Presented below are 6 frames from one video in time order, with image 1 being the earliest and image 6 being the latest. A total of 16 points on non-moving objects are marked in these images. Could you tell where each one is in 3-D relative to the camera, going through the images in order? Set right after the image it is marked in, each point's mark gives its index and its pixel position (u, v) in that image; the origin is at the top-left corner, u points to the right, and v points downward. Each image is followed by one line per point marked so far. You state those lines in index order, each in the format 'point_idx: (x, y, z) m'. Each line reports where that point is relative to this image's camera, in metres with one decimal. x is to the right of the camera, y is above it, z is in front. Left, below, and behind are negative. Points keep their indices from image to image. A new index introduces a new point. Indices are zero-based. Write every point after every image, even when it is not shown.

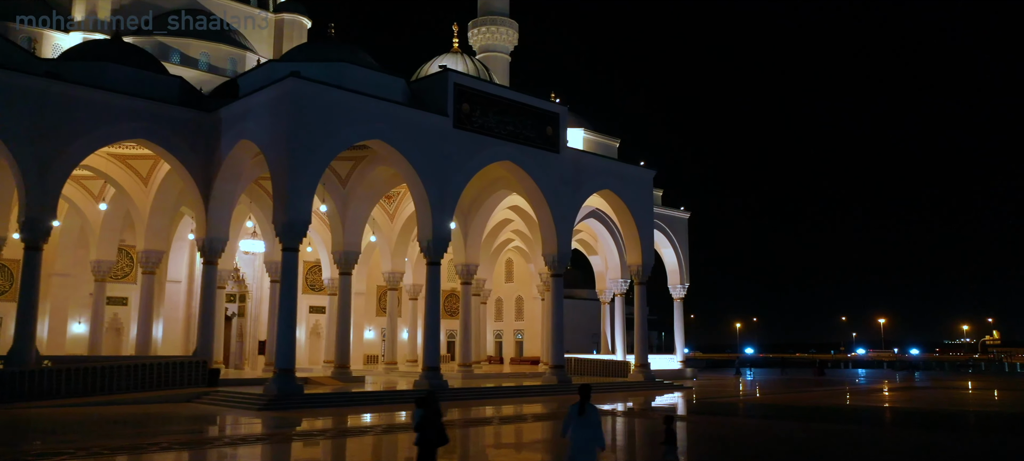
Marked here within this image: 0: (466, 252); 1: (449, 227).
0: (-0.9, -0.4, +16.4) m
1: (-1.0, 0.0, +12.9) m
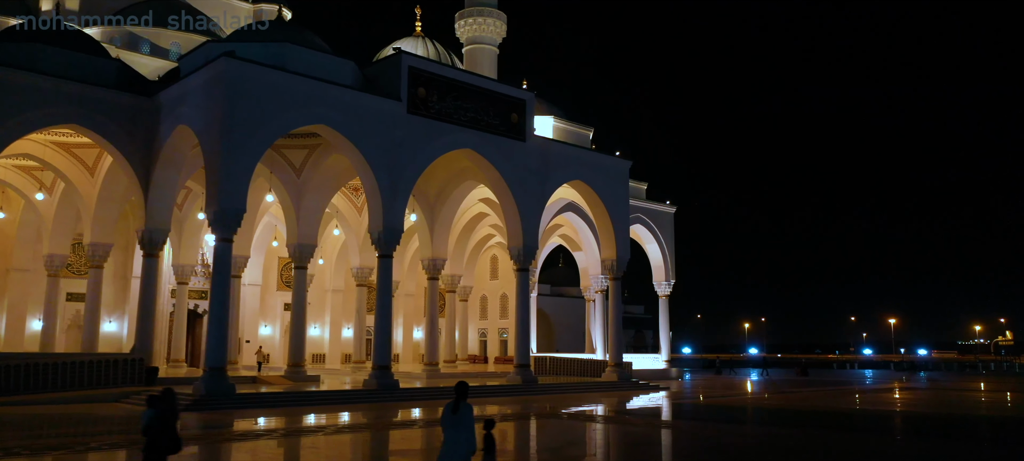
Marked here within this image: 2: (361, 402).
0: (-1.6, -0.3, +15.7) m
1: (-1.7, +0.2, +12.2) m
2: (-2.0, -2.4, +11.2) m
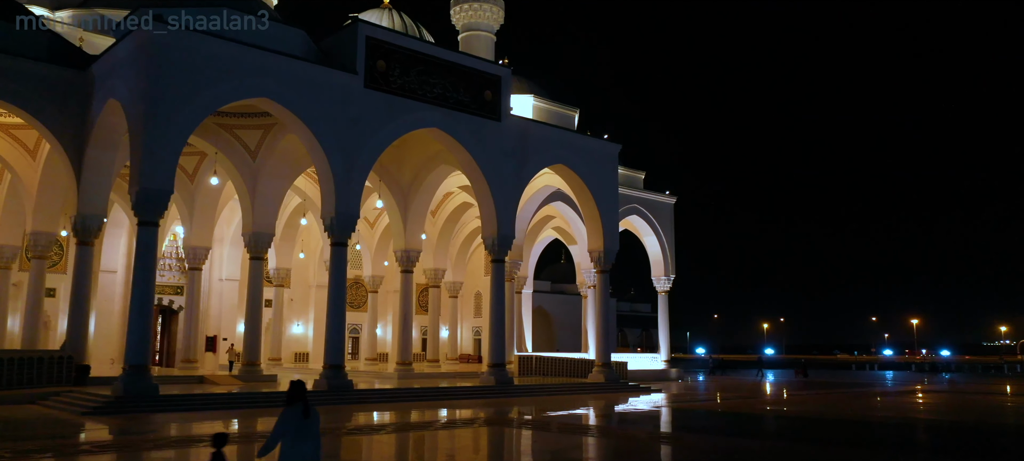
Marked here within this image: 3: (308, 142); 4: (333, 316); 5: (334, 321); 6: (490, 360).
0: (-1.9, -0.1, +14.6) m
1: (-2.1, +0.4, +11.1) m
2: (-2.5, -2.2, +10.2) m
3: (-2.7, +1.2, +11.0) m
4: (-2.4, -1.1, +10.9) m
5: (-2.4, -1.2, +10.9) m
6: (-0.4, -2.1, +12.9) m
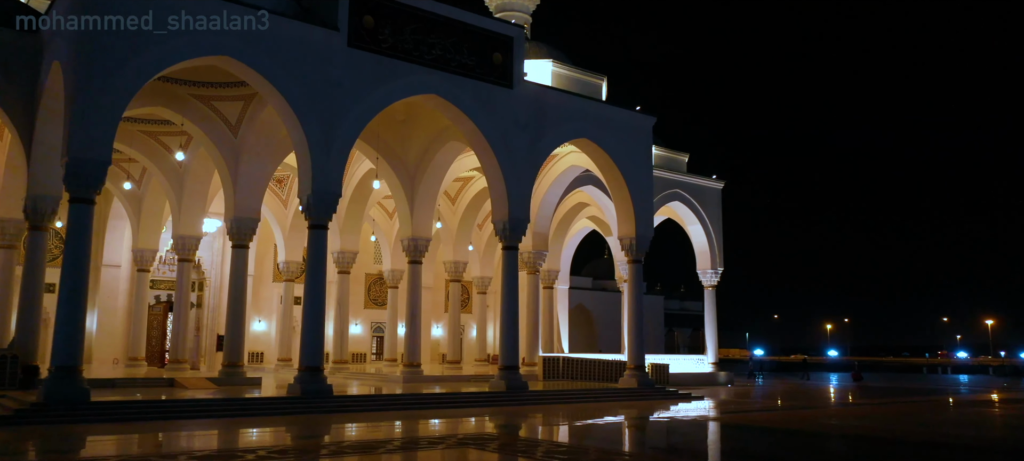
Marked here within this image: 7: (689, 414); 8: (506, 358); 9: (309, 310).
0: (-1.6, +0.1, +13.1) m
1: (-2.0, +0.6, +9.6) m
2: (-2.4, -2.0, +8.7) m
3: (-2.7, +1.4, +9.5) m
4: (-2.3, -0.9, +9.4) m
5: (-2.3, -1.0, +9.4) m
6: (-0.2, -1.8, +11.3) m
7: (+2.4, -2.5, +11.3) m
8: (-0.1, -1.8, +11.2) m
9: (-2.3, -0.9, +9.4) m
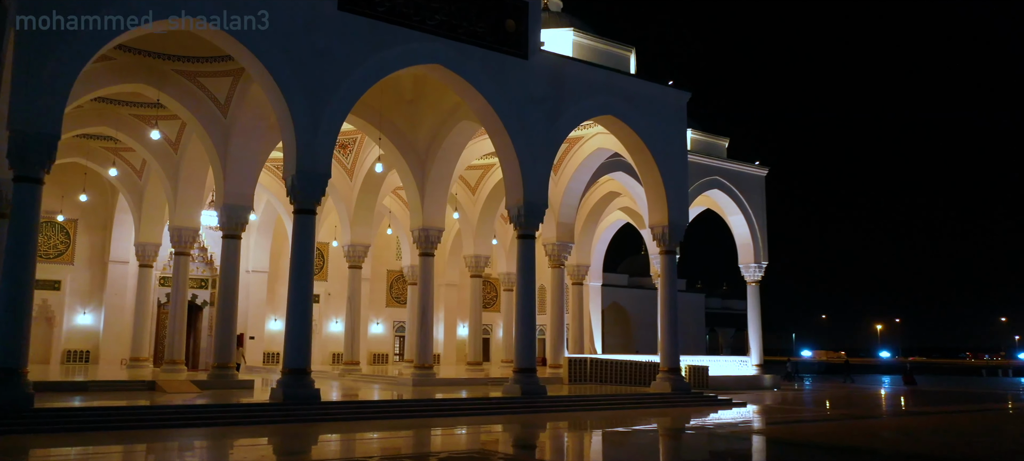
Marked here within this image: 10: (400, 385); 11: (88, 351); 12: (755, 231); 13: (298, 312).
0: (-1.3, +0.3, +12.0) m
1: (-1.9, +0.8, +8.5) m
2: (-2.3, -1.8, +7.6) m
3: (-2.6, +1.5, +8.5) m
4: (-2.2, -0.8, +8.3) m
5: (-2.2, -0.8, +8.3) m
6: (0.0, -1.7, +10.1) m
7: (+2.6, -2.3, +10.0) m
8: (+0.1, -1.6, +10.1) m
9: (-2.2, -0.8, +8.3) m
10: (-1.6, -2.3, +12.0) m
11: (-8.5, -2.4, +16.2) m
12: (+4.8, 0.0, +16.2) m
13: (-2.2, -0.8, +8.3) m
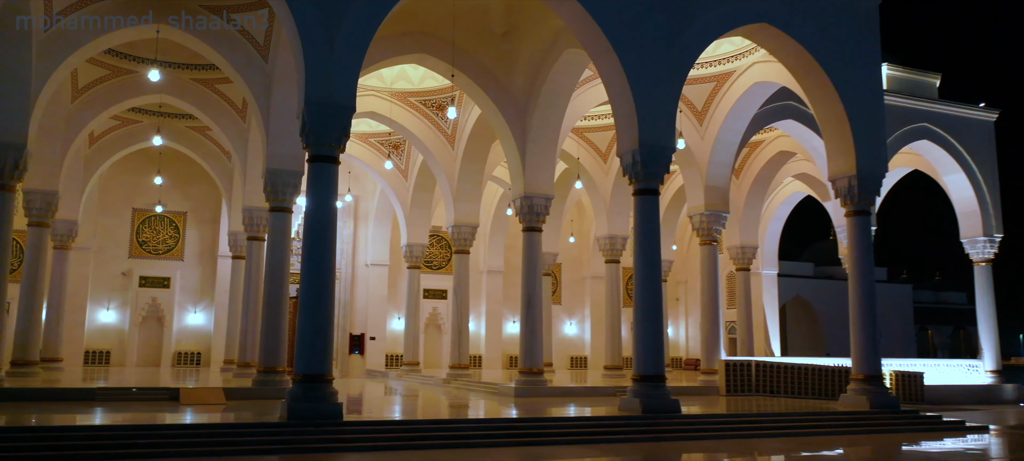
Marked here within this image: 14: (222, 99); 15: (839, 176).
0: (+0.1, +0.6, +9.5) m
1: (-1.2, +1.1, +6.2) m
2: (-1.7, -1.5, +5.4) m
3: (-1.9, +1.9, +6.3) m
4: (-1.5, -0.4, +6.1) m
5: (-1.5, -0.5, +6.1) m
6: (+1.1, -1.2, +7.3) m
7: (+3.6, -1.8, +6.6) m
8: (+1.2, -1.2, +7.3) m
9: (-1.5, -0.4, +6.1) m
10: (-0.1, -1.9, +9.5) m
11: (-5.8, -2.3, +15.1) m
12: (+7.1, +0.6, +12.2) m
13: (-1.5, -0.5, +6.1) m
14: (-3.7, +1.7, +10.3) m
15: (+3.4, +0.6, +8.3) m
